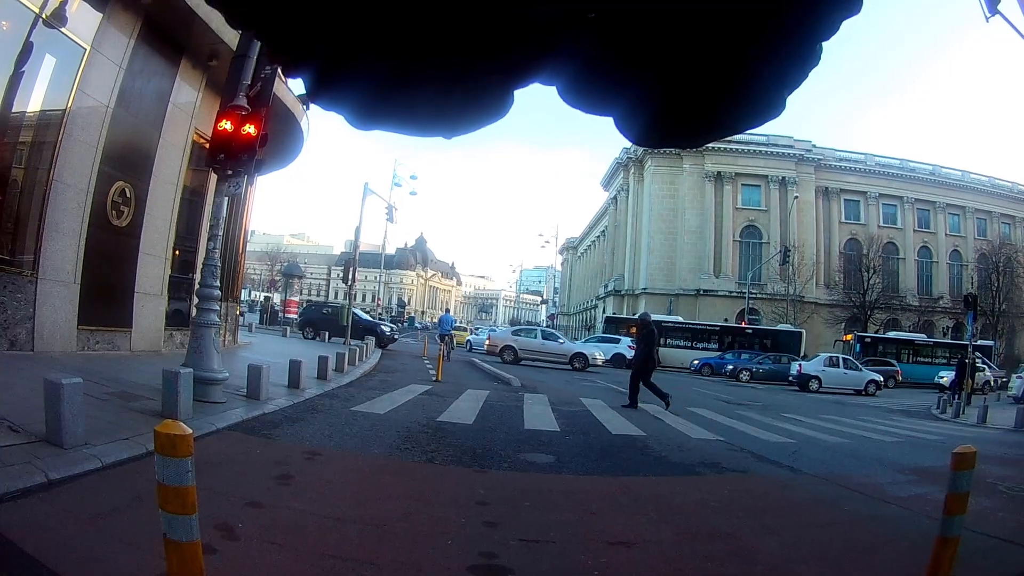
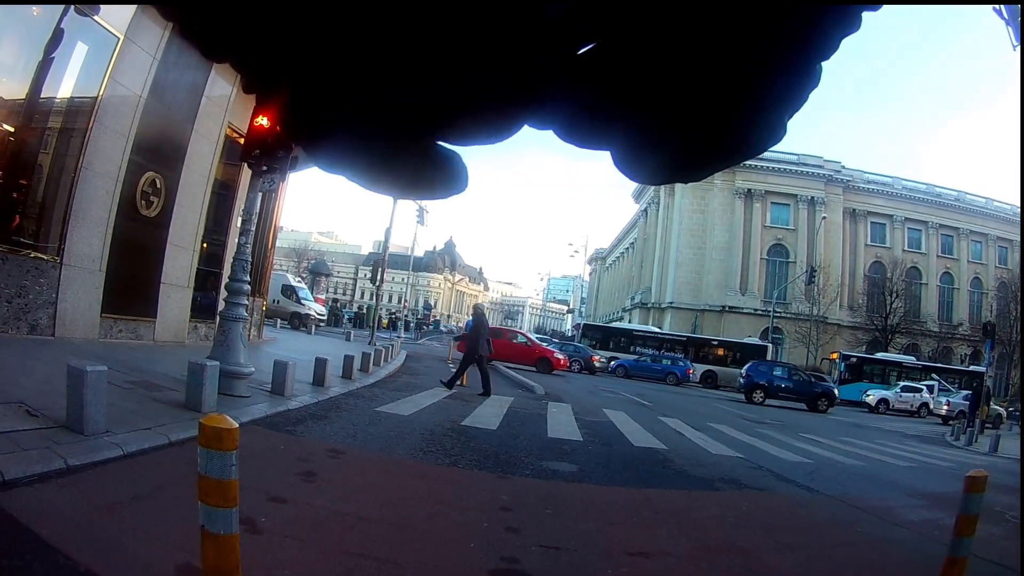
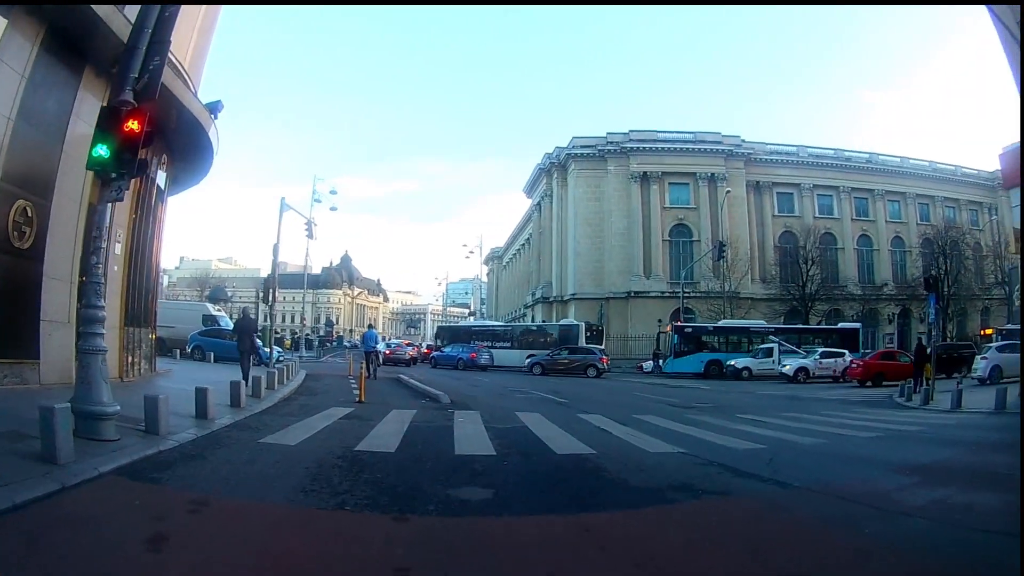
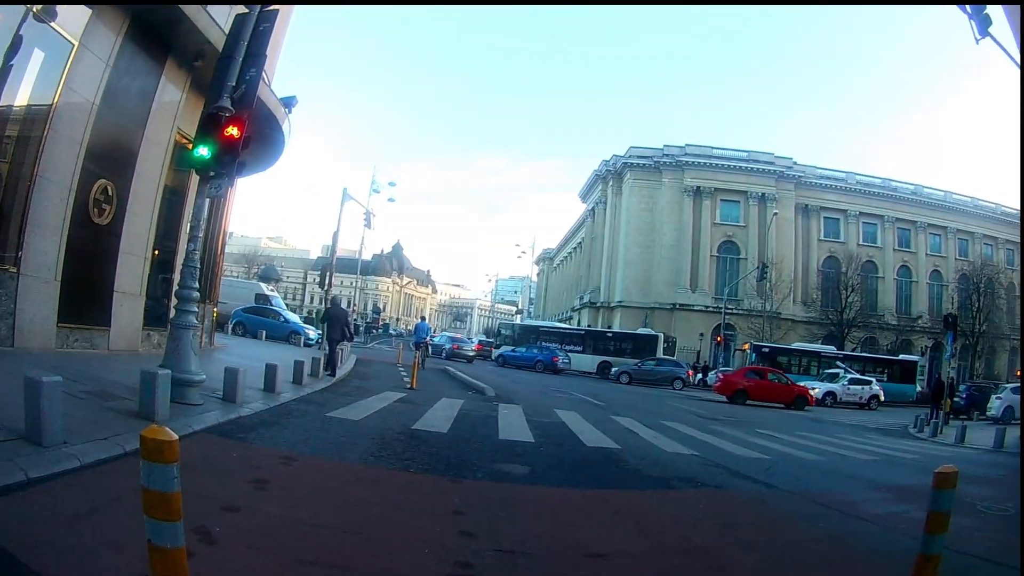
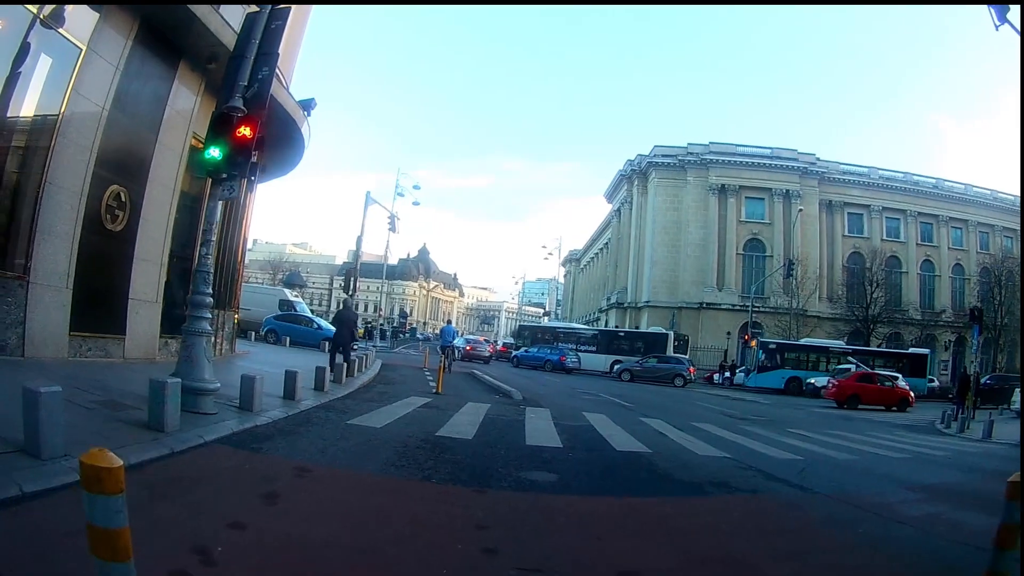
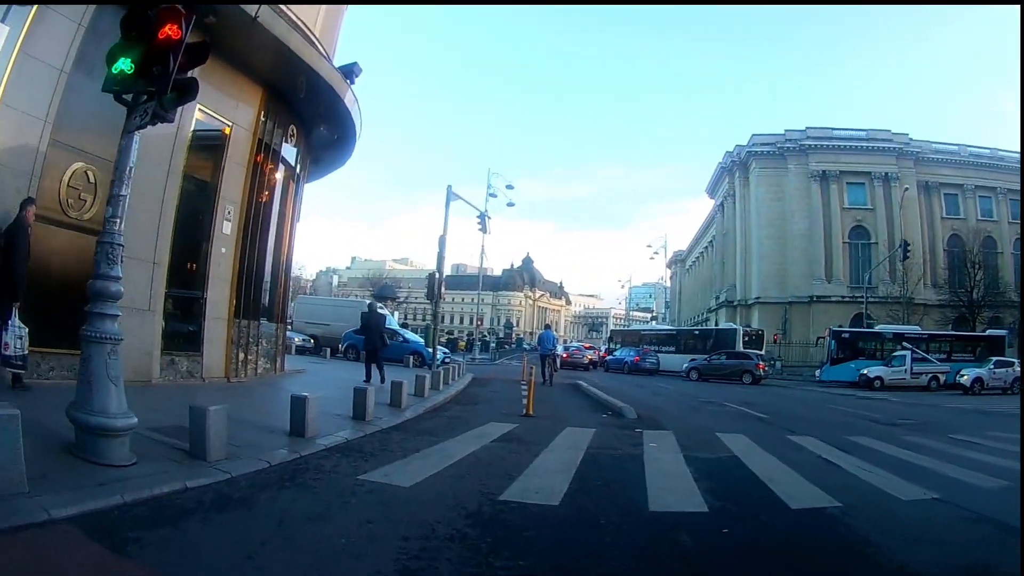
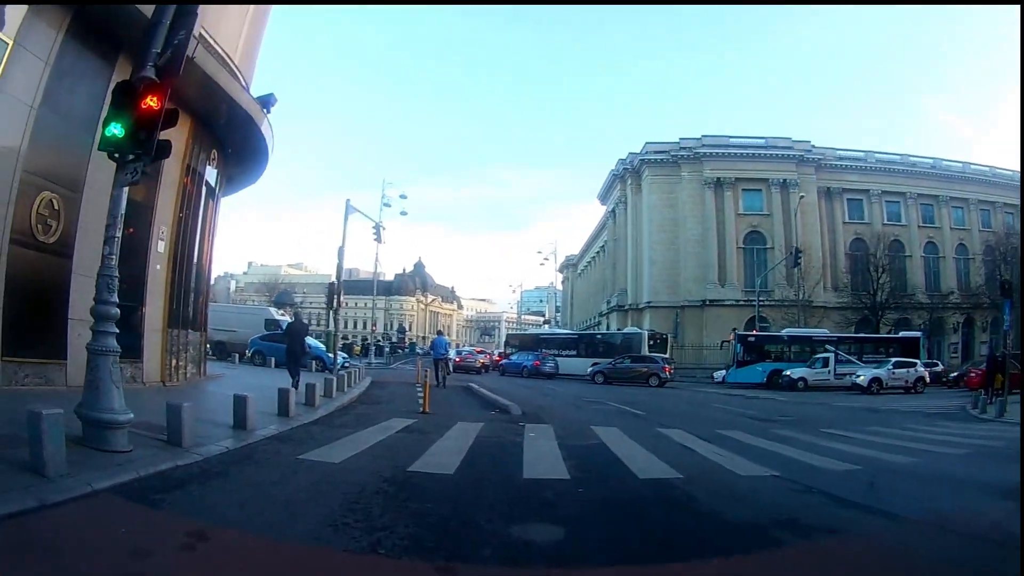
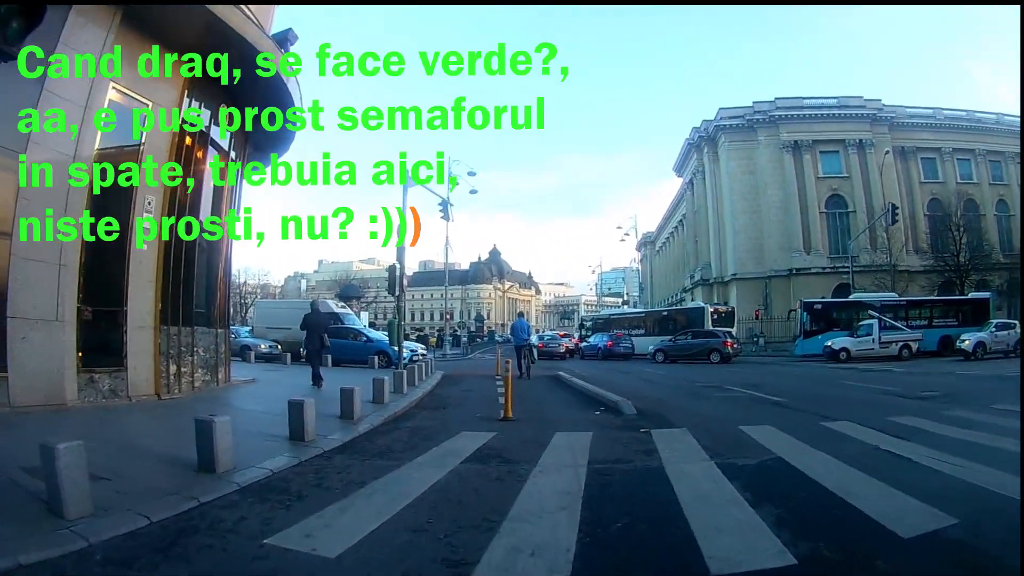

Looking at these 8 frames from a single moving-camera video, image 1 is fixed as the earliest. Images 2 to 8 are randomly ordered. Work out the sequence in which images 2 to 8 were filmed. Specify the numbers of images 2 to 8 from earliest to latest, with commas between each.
2, 4, 5, 3, 7, 6, 8
